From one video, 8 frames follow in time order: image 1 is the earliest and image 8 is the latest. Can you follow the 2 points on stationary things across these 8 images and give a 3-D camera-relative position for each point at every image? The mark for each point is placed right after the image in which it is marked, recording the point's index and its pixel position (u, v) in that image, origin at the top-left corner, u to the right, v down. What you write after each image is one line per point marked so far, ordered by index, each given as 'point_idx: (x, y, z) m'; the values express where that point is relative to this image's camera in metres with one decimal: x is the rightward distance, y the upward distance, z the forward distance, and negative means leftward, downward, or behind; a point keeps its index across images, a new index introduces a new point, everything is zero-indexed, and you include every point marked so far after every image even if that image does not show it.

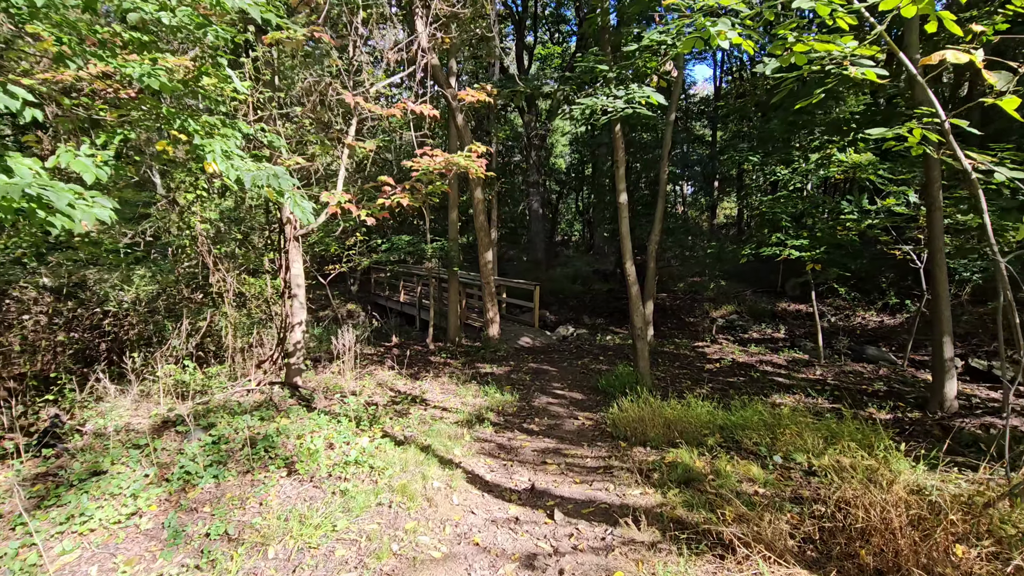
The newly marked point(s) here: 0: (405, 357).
0: (-1.8, -1.1, +8.2) m
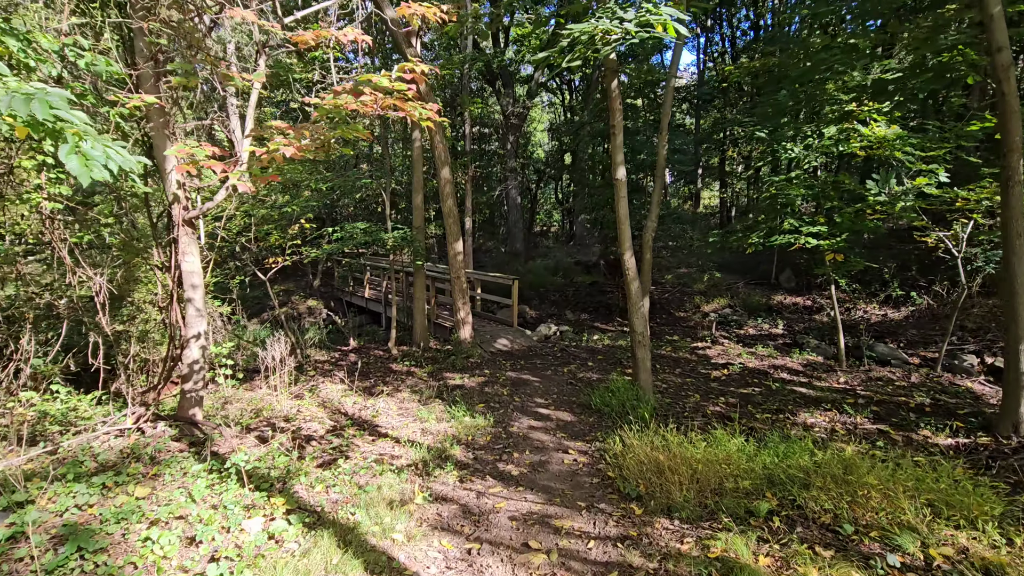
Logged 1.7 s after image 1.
0: (-2.1, -1.1, +7.0) m
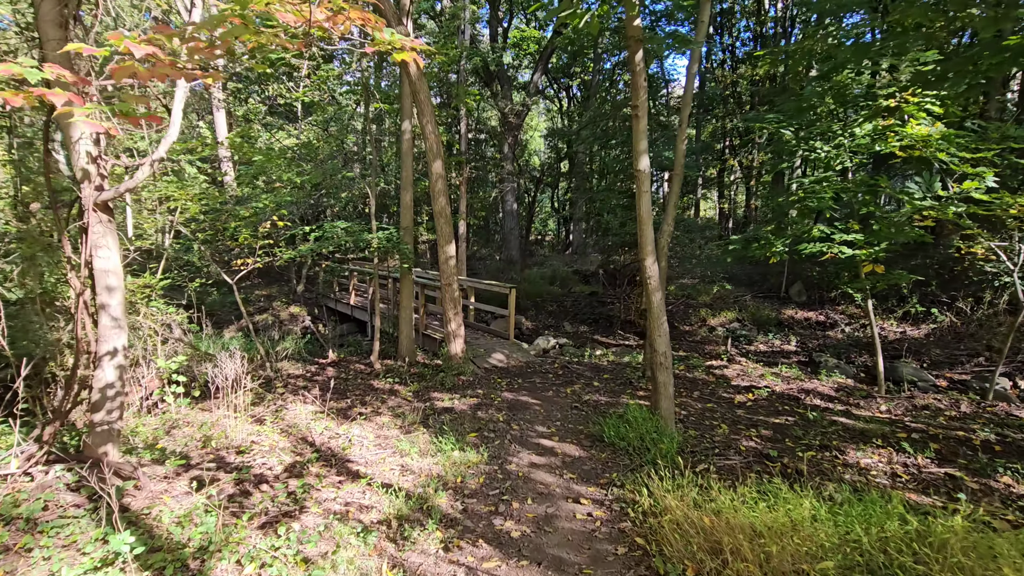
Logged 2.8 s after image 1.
0: (-2.2, -1.2, +6.2) m
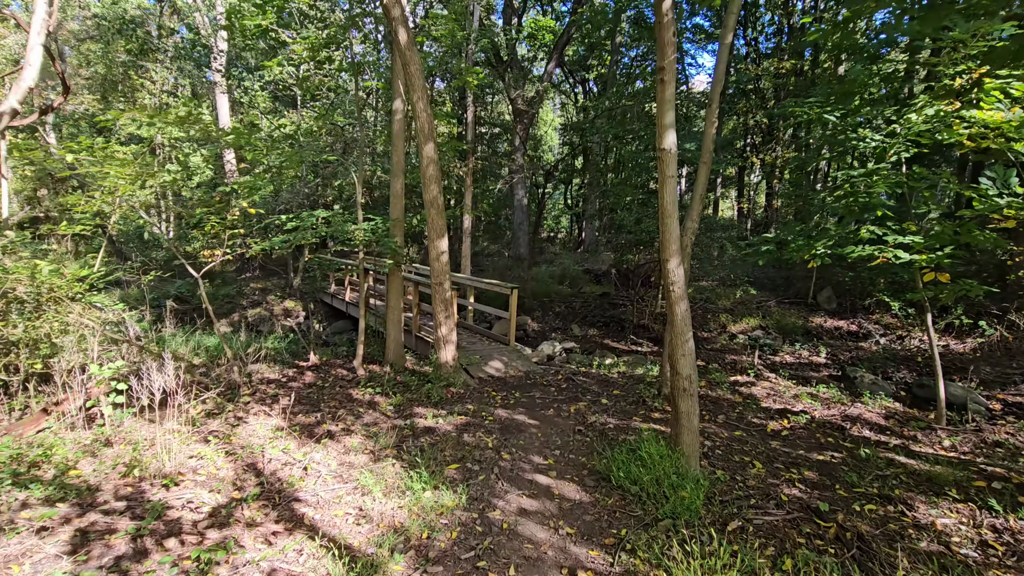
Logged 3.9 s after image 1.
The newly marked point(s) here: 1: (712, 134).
0: (-2.2, -1.1, +5.5) m
1: (+2.0, +1.5, +5.1) m
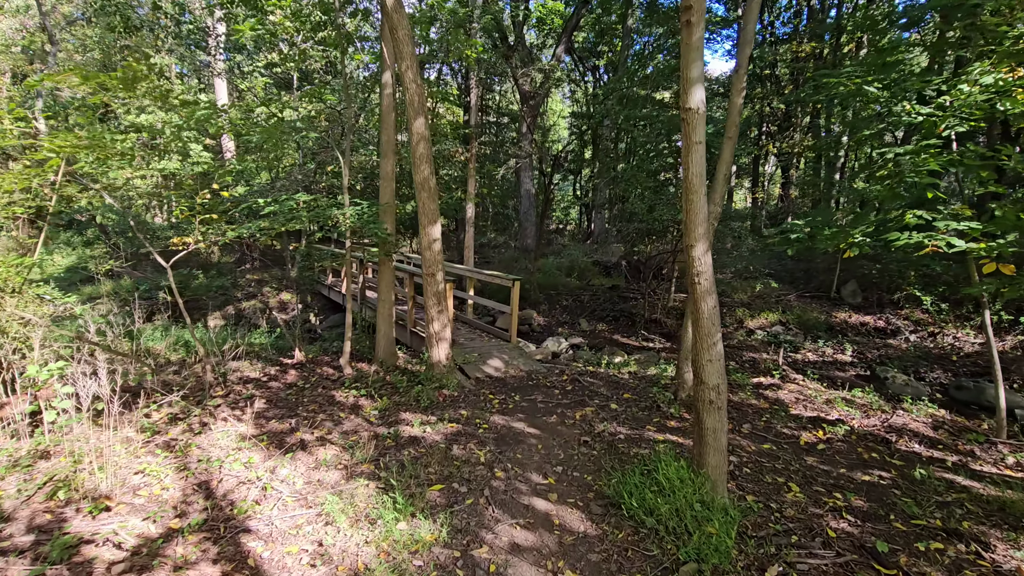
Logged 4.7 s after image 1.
0: (-2.2, -1.0, +5.1) m
1: (+2.0, +1.6, +4.5) m
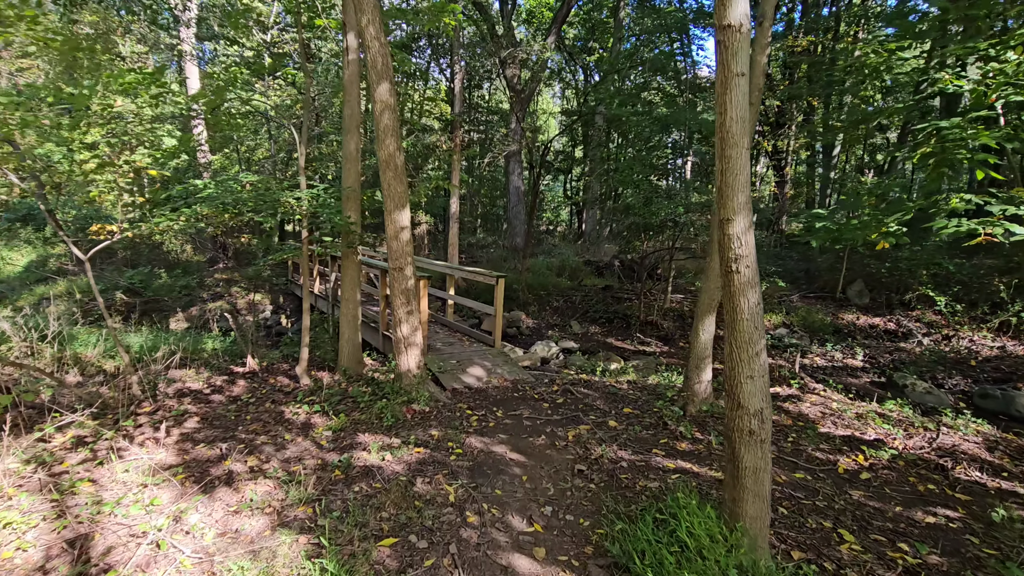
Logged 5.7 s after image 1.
0: (-2.4, -1.0, +4.3) m
1: (+1.8, +1.6, +3.8) m
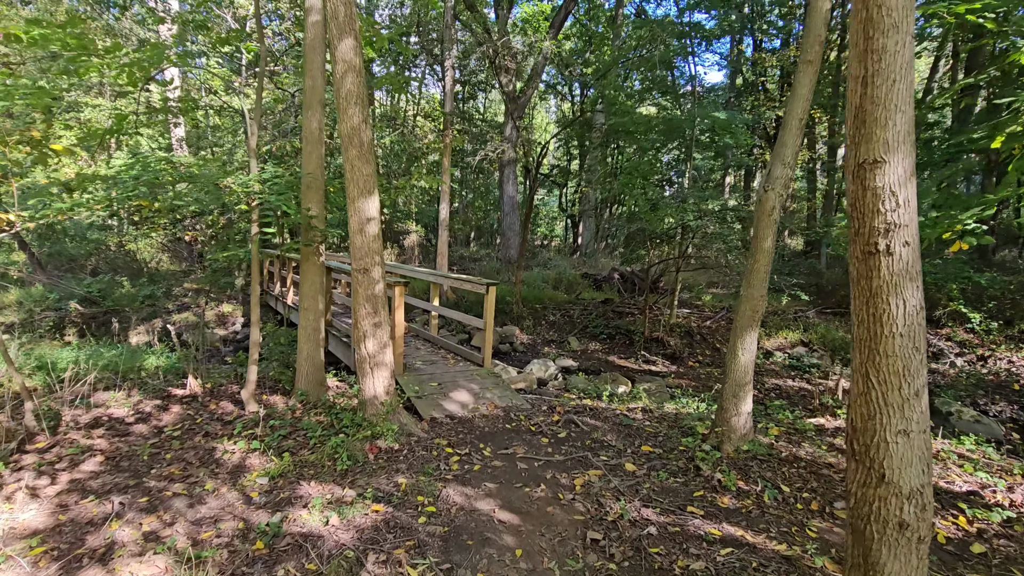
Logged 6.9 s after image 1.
0: (-2.4, -1.0, +3.4) m
1: (+1.8, +1.6, +3.1) m
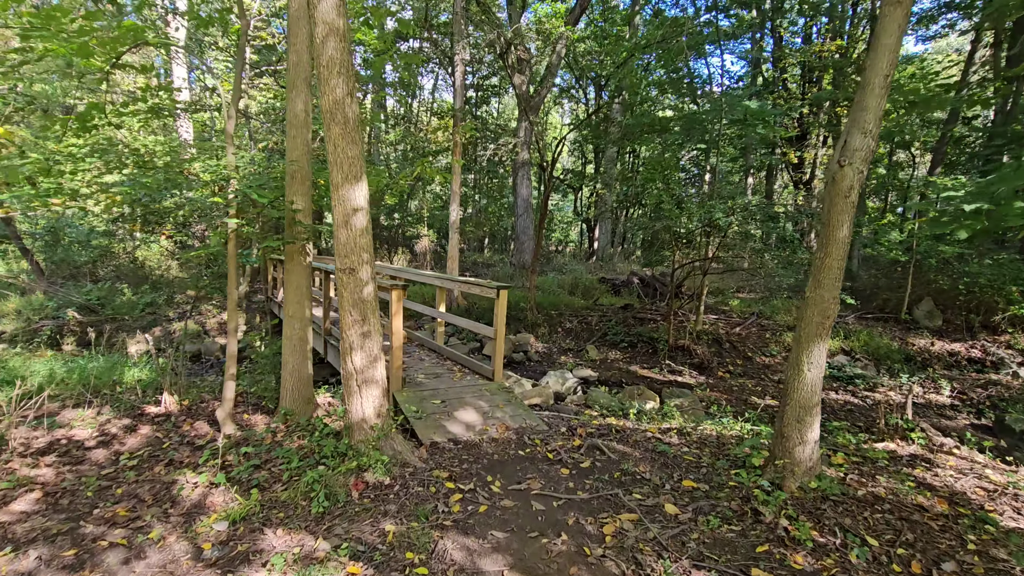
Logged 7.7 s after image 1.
0: (-2.3, -1.1, +2.9) m
1: (+1.9, +1.6, +2.5) m
